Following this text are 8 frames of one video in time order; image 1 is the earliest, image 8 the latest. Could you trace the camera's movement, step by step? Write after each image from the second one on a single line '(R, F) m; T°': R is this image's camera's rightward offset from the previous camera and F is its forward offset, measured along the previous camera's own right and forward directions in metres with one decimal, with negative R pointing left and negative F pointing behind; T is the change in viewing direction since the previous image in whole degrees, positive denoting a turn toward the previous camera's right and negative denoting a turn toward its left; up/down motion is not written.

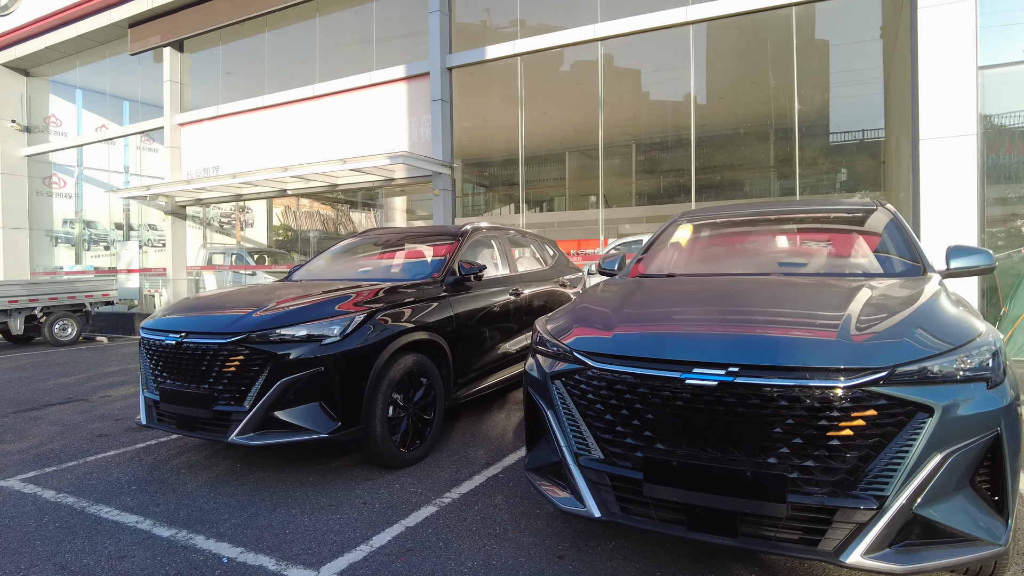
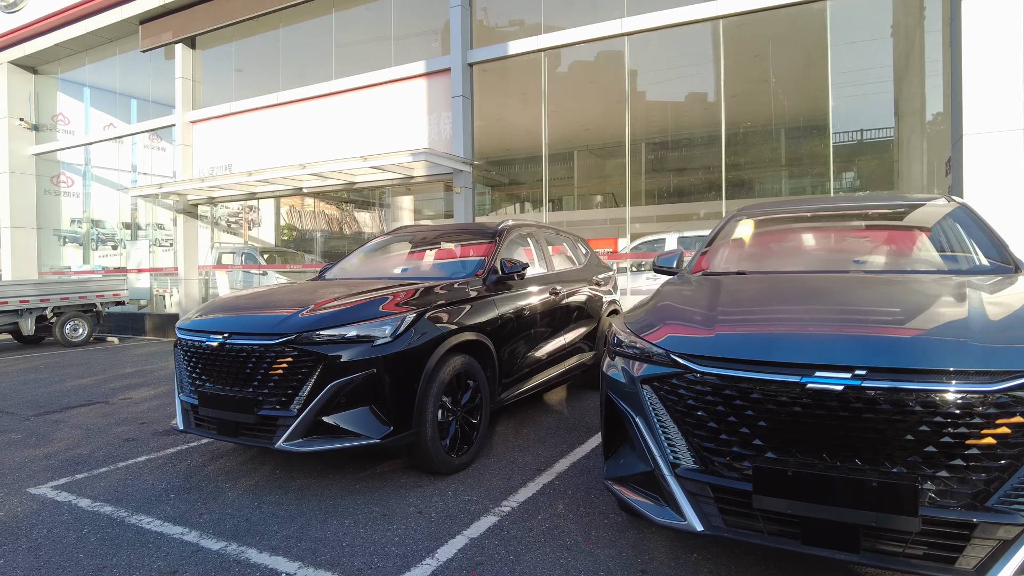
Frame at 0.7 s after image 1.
(-0.3, +0.2) m; 0°
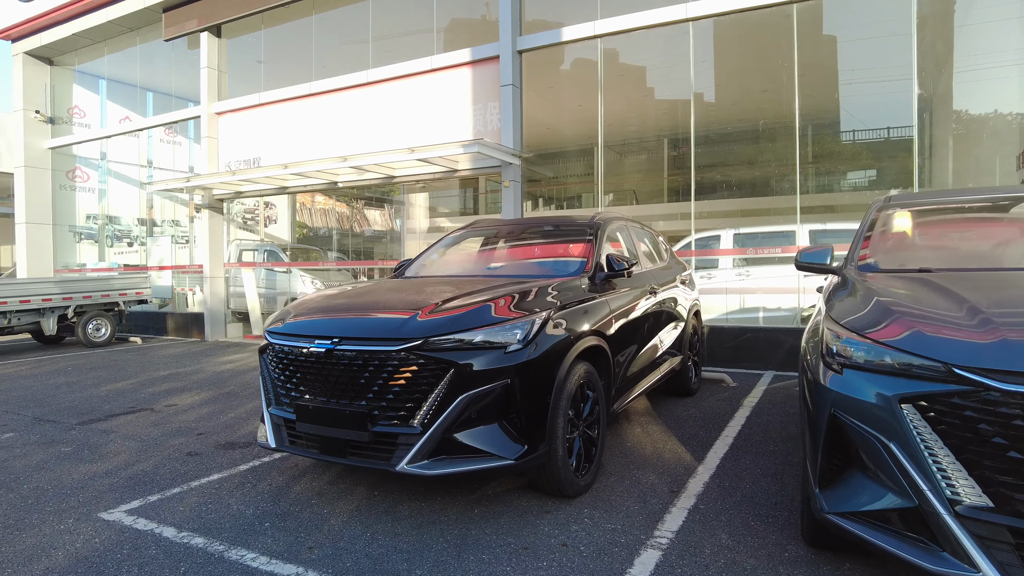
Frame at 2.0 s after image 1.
(-0.7, +0.4) m; 0°
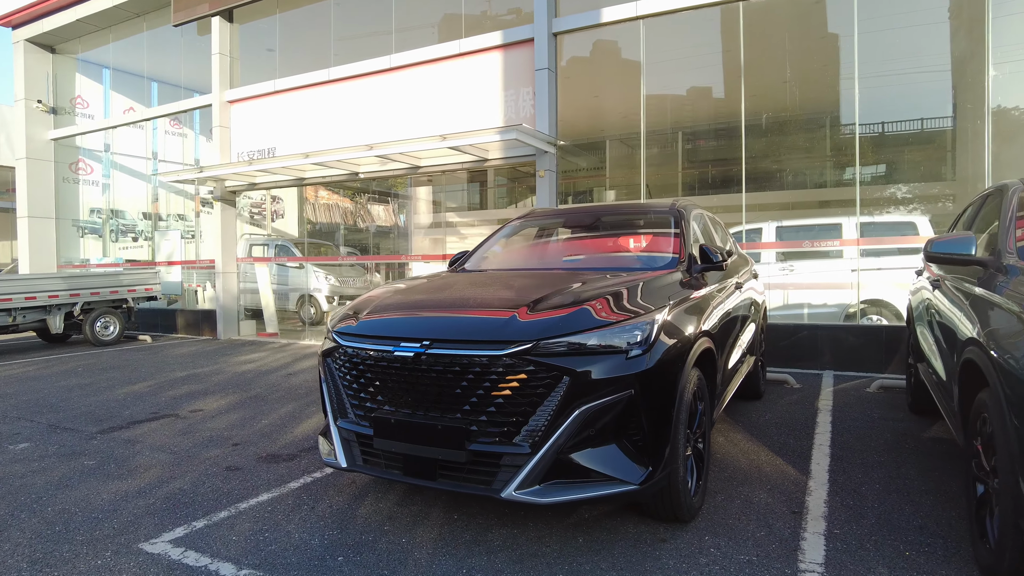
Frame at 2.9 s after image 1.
(-0.5, +0.5) m; 0°
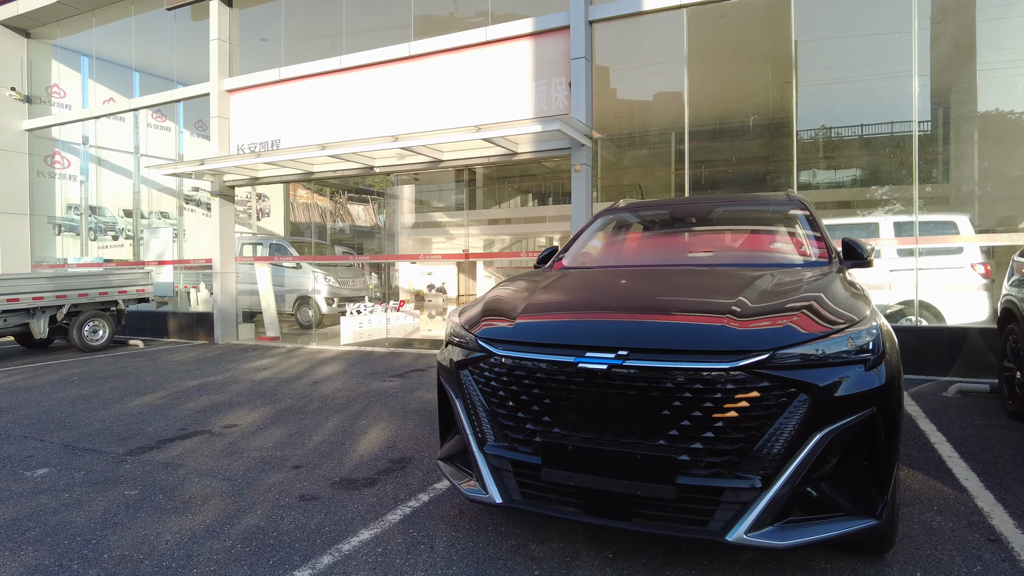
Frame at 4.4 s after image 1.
(-0.8, +0.5) m; +3°
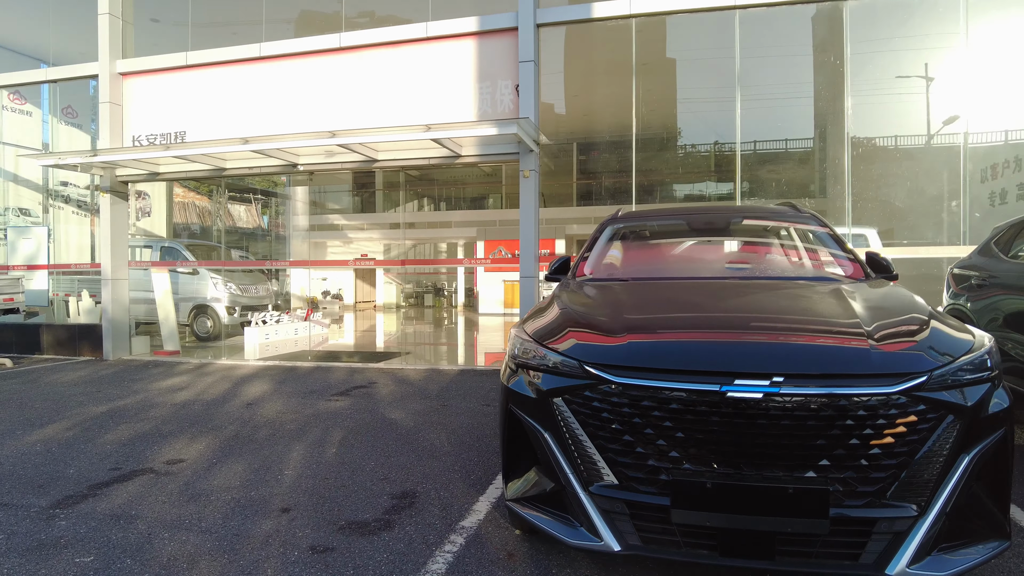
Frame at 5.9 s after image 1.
(-0.7, +0.4) m; +11°
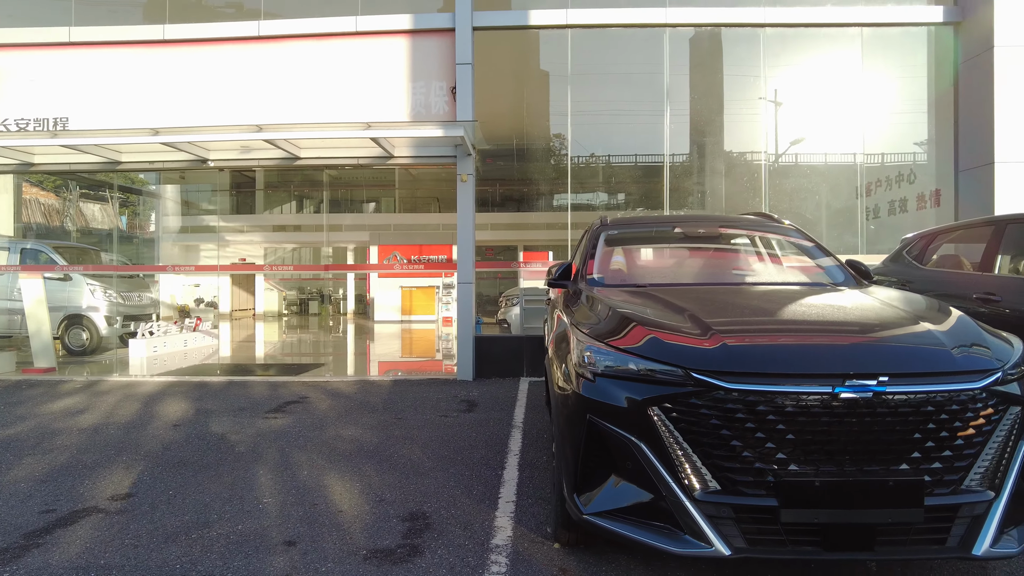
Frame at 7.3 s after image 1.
(-0.7, +0.2) m; +11°
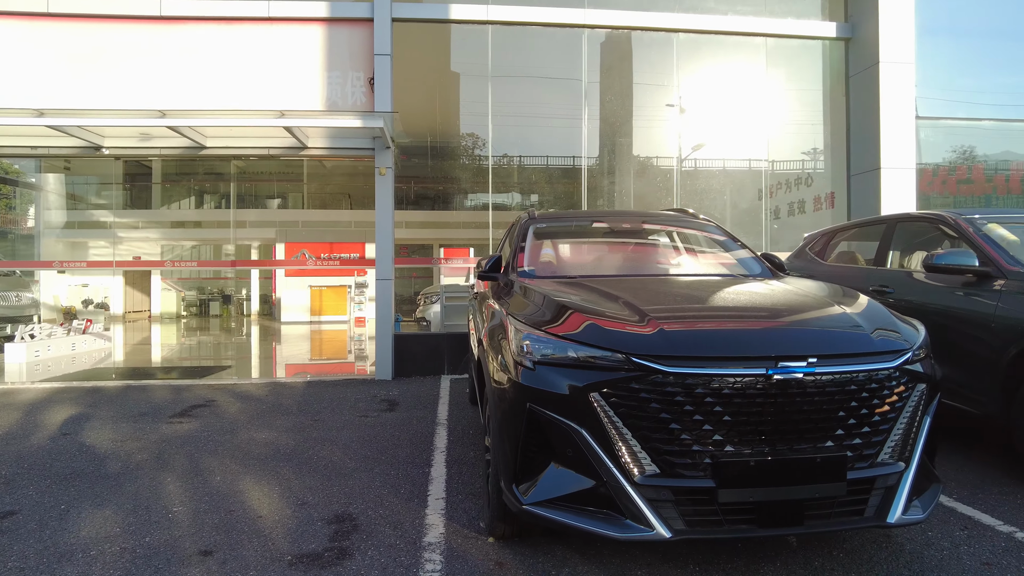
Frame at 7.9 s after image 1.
(-0.1, +0.1) m; +8°
